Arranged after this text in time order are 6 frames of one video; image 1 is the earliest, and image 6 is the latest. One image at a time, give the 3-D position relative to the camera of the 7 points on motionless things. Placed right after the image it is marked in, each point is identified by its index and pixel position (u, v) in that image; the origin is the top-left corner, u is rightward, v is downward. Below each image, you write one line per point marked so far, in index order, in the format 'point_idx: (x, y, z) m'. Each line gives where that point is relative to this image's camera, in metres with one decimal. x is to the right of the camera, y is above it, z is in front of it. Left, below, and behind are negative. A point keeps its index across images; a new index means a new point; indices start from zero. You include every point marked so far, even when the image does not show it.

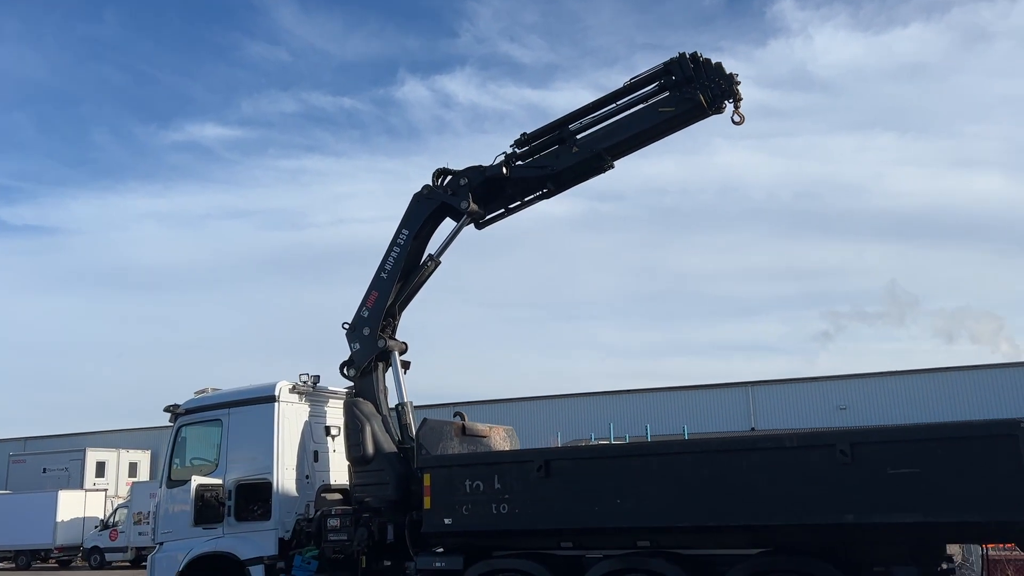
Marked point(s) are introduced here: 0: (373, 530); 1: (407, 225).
0: (-1.4, -2.6, +9.3) m
1: (-1.3, +0.9, +11.2) m
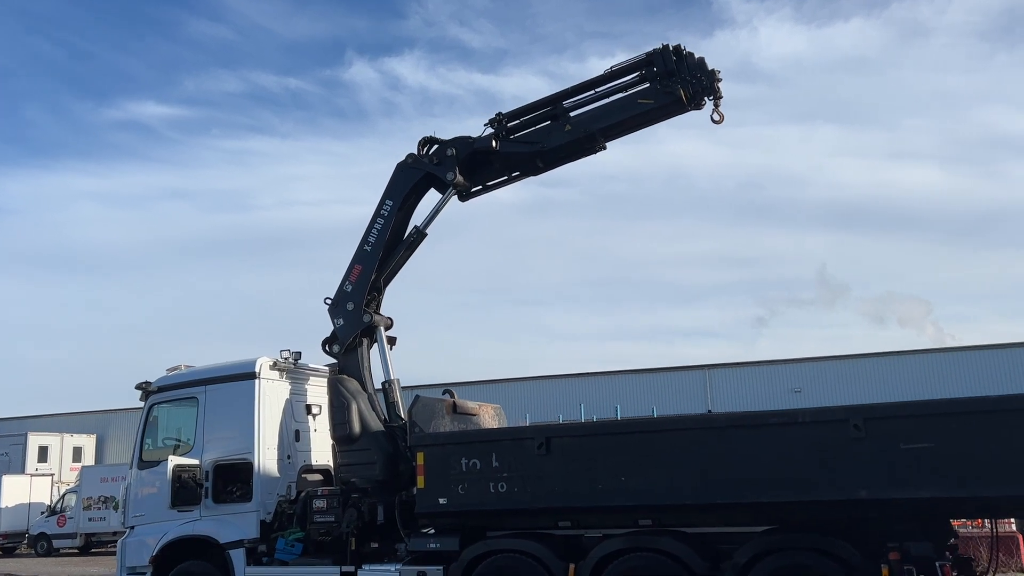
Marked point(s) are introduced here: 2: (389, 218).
0: (-1.5, -2.3, +9.0) m
1: (-1.5, +1.2, +10.8) m
2: (-1.5, +0.9, +10.6) m
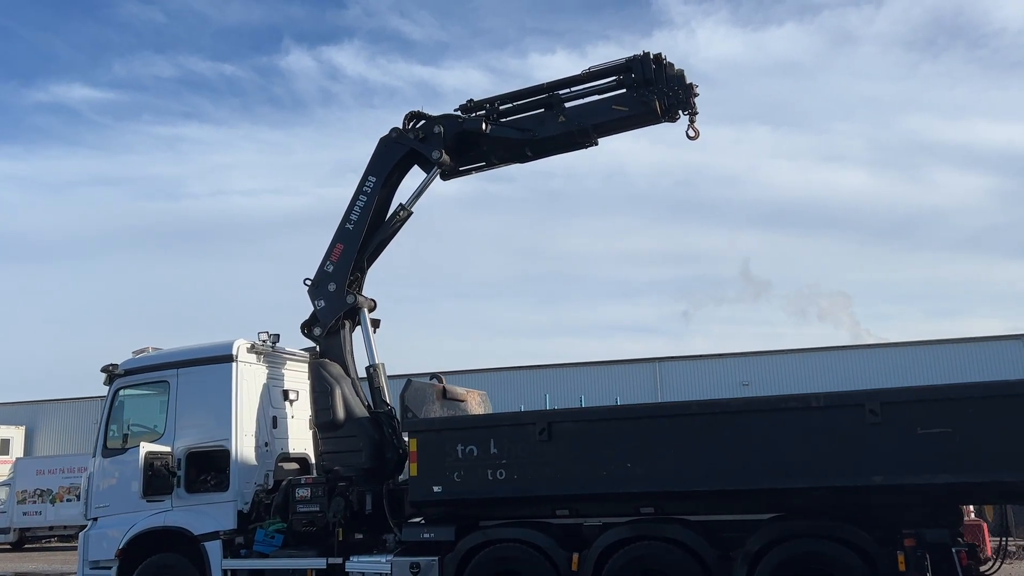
0: (-1.6, -2.1, +8.6) m
1: (-1.6, +1.4, +10.3) m
2: (-1.6, +1.1, +10.2) m
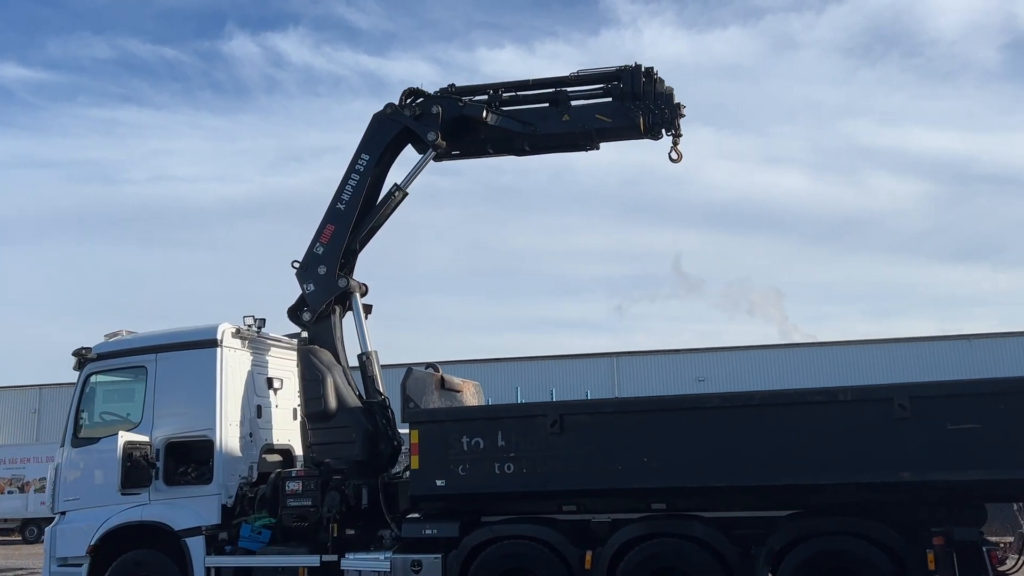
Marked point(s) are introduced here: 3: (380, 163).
0: (-1.5, -1.9, +8.1) m
1: (-1.6, +1.6, +9.9) m
2: (-1.6, +1.3, +9.7) m
3: (-1.5, +1.4, +10.0) m
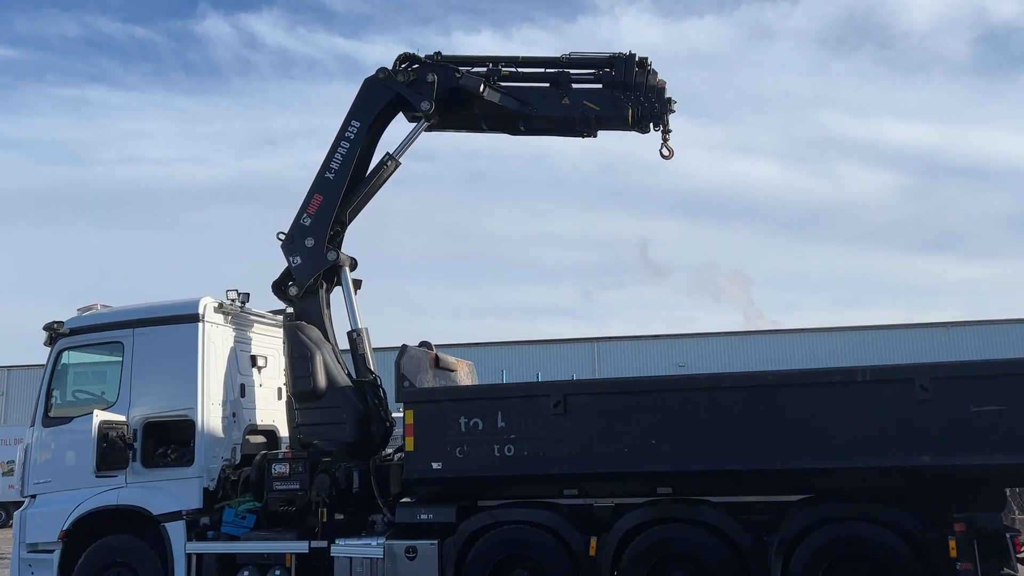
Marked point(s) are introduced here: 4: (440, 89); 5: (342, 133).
0: (-1.6, -1.7, +7.7) m
1: (-1.6, +1.9, +9.4) m
2: (-1.7, +1.6, +9.3) m
3: (-1.5, +1.7, +9.5) m
4: (-0.8, +2.2, +9.5) m
5: (-1.8, +1.6, +9.2) m
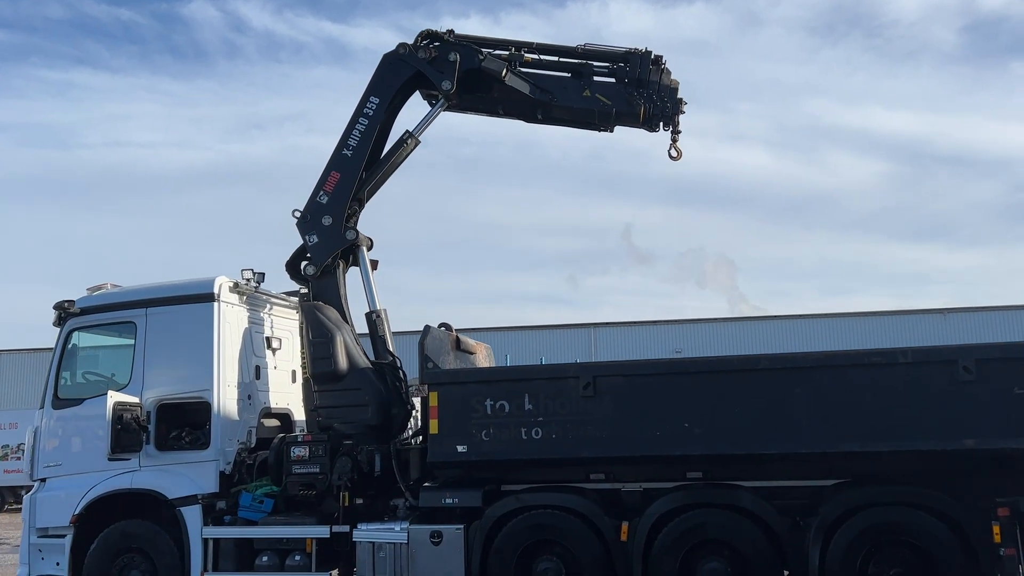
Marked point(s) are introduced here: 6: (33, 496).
0: (-1.3, -1.5, +7.6) m
1: (-1.4, +2.1, +9.2) m
2: (-1.5, +1.8, +9.0) m
3: (-1.3, +1.9, +9.3) m
4: (-0.6, +2.4, +9.3) m
5: (-1.6, +1.8, +8.9) m
6: (-4.5, -1.9, +8.1) m
